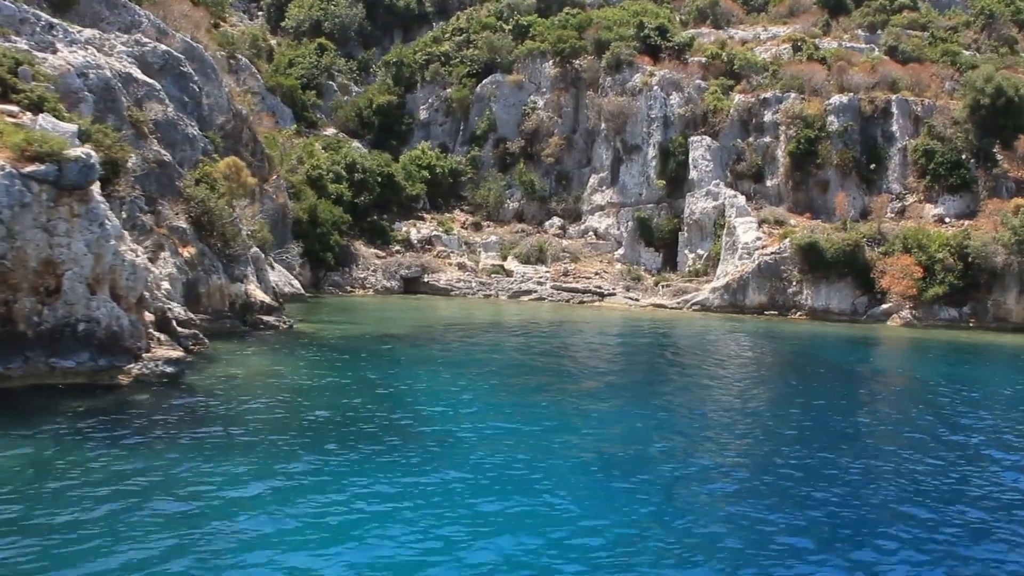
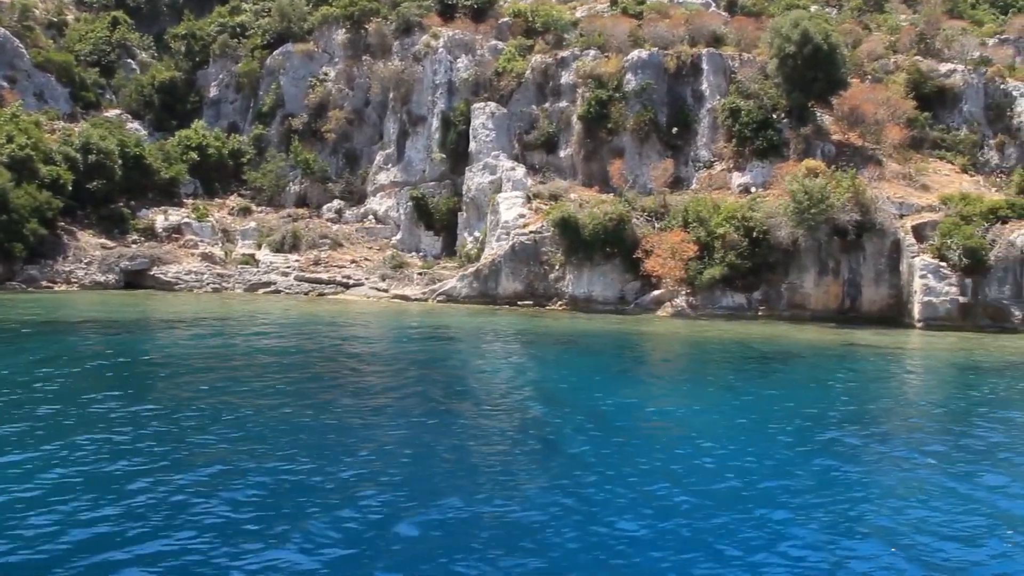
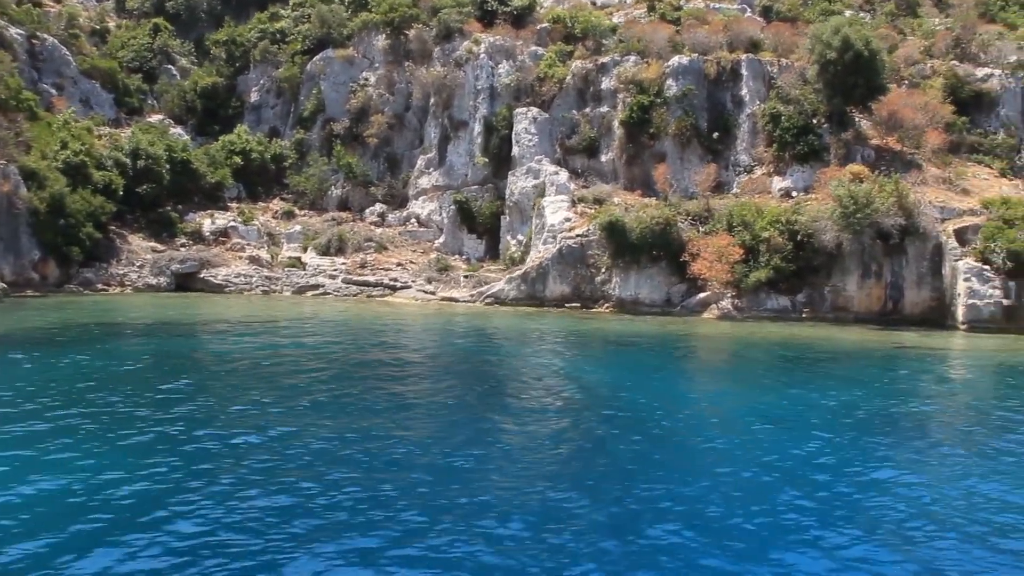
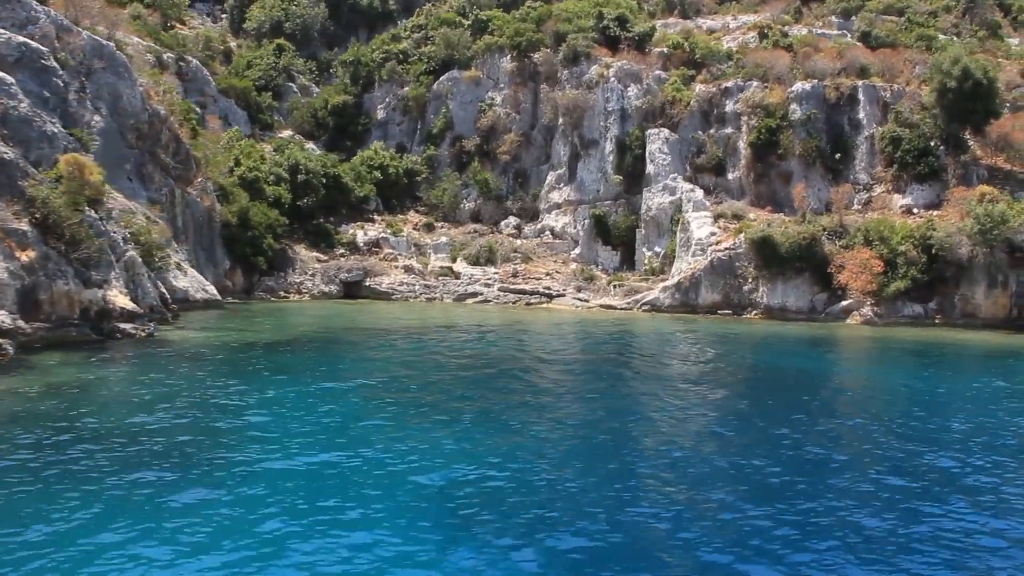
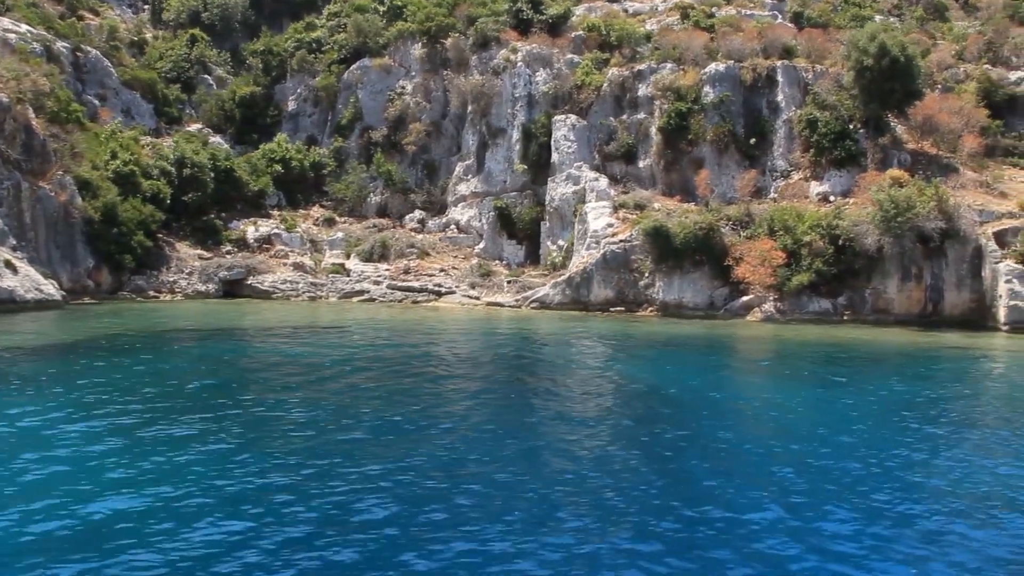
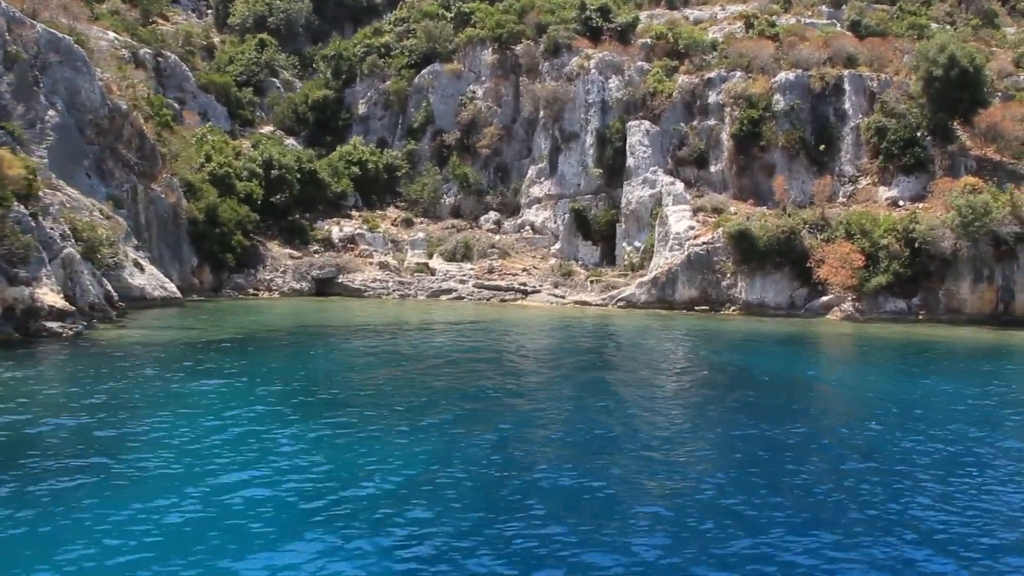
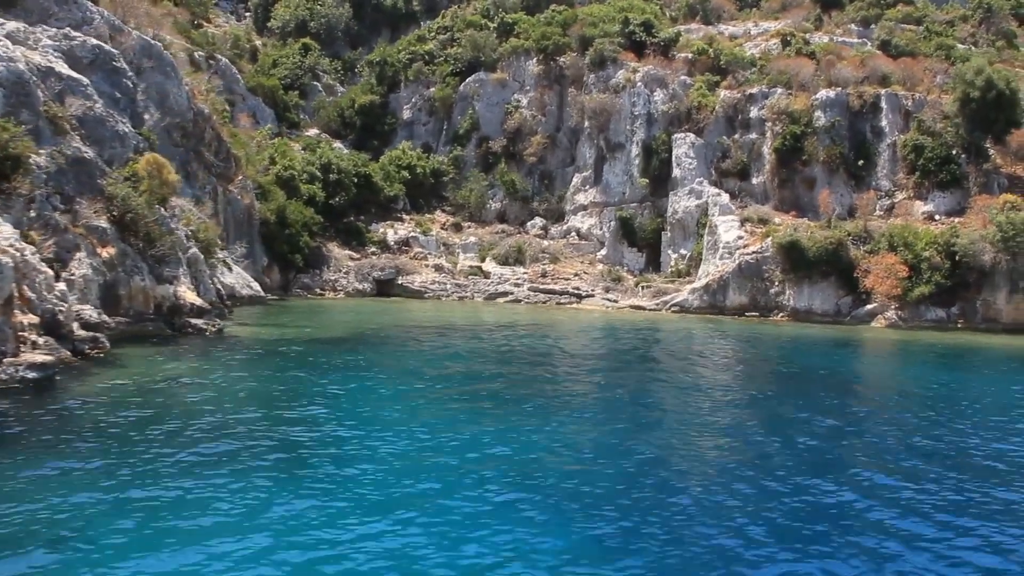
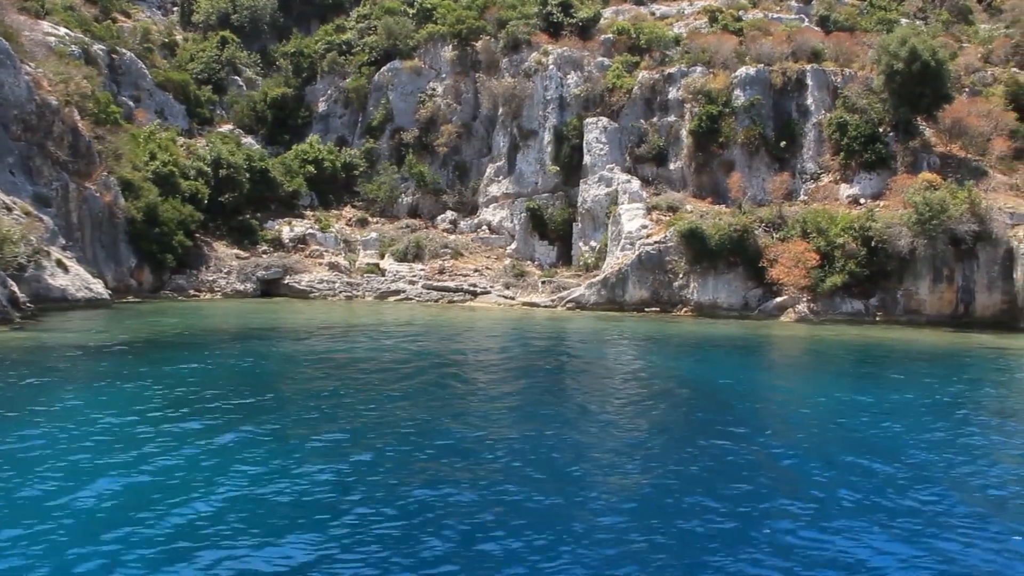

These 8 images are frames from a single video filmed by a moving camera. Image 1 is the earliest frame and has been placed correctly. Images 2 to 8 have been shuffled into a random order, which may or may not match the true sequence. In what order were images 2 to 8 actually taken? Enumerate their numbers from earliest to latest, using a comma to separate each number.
7, 4, 6, 8, 5, 3, 2
